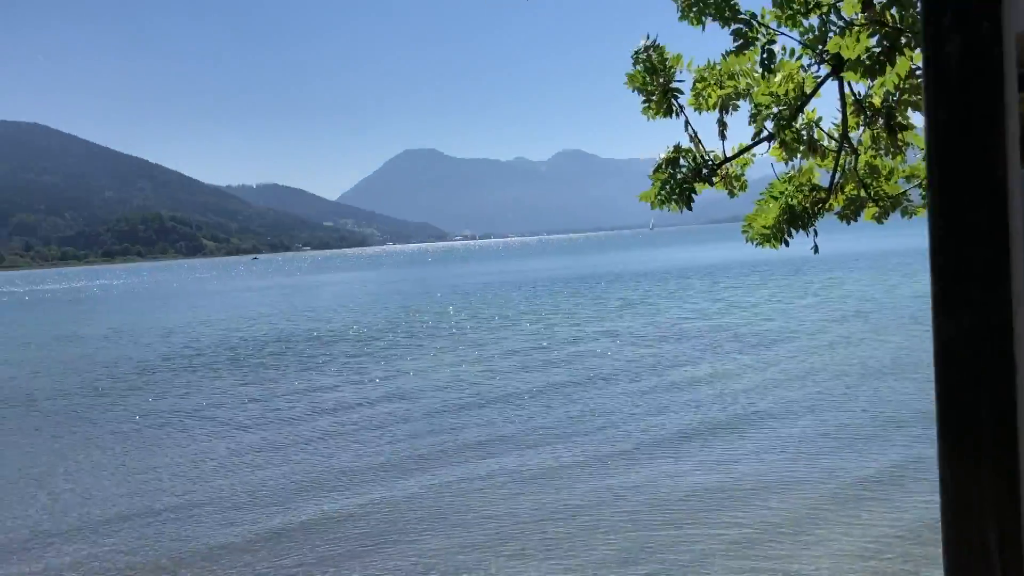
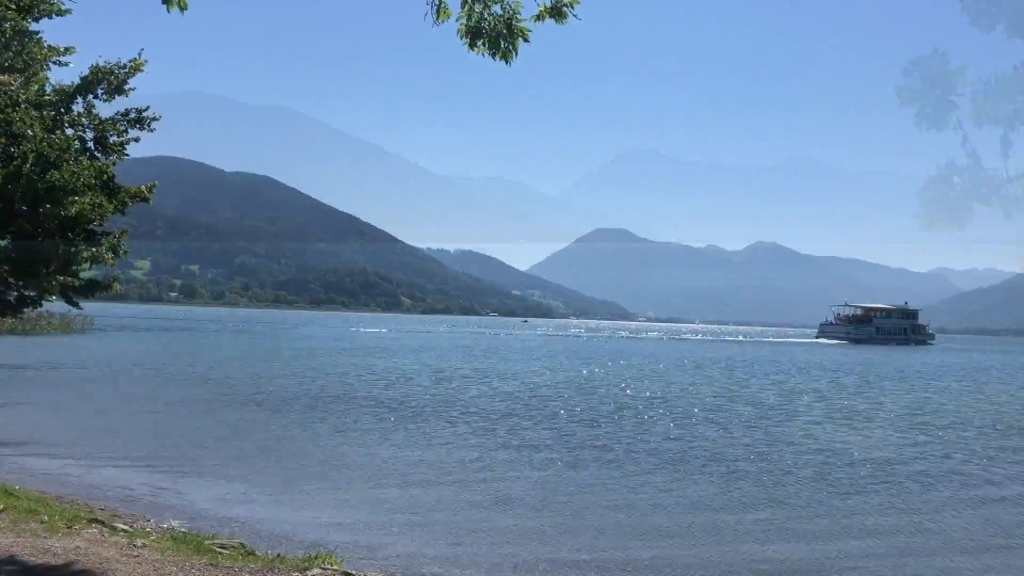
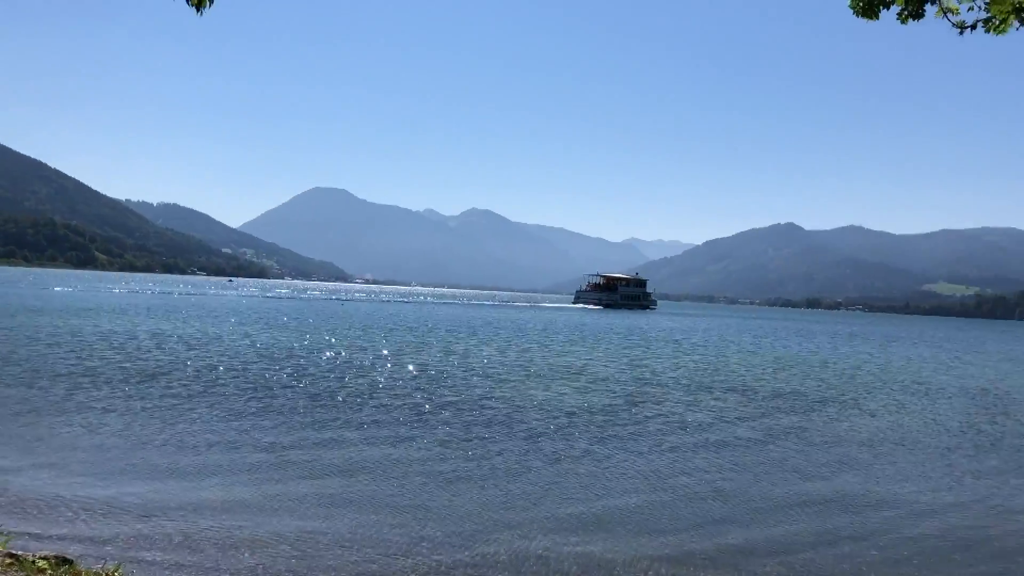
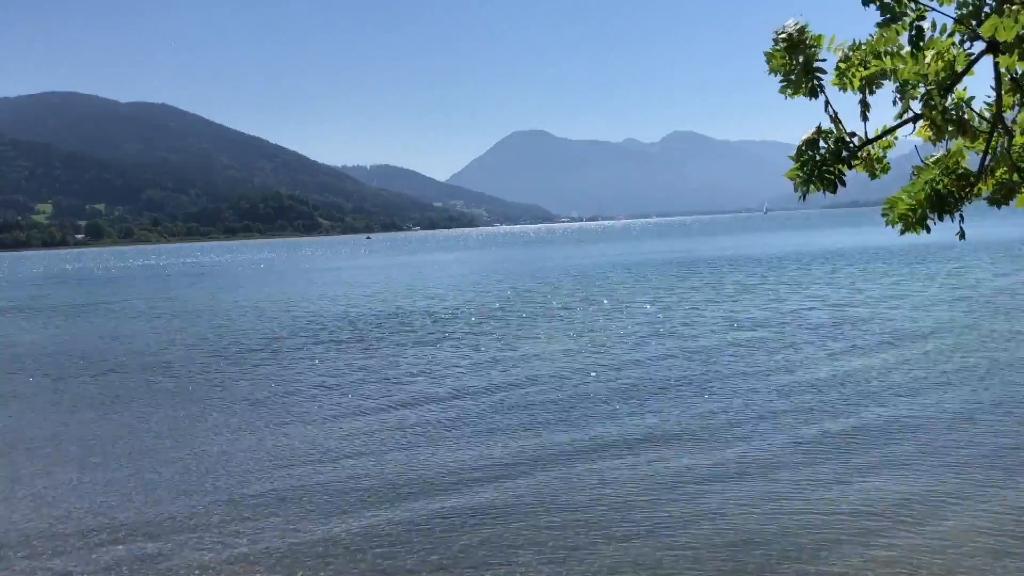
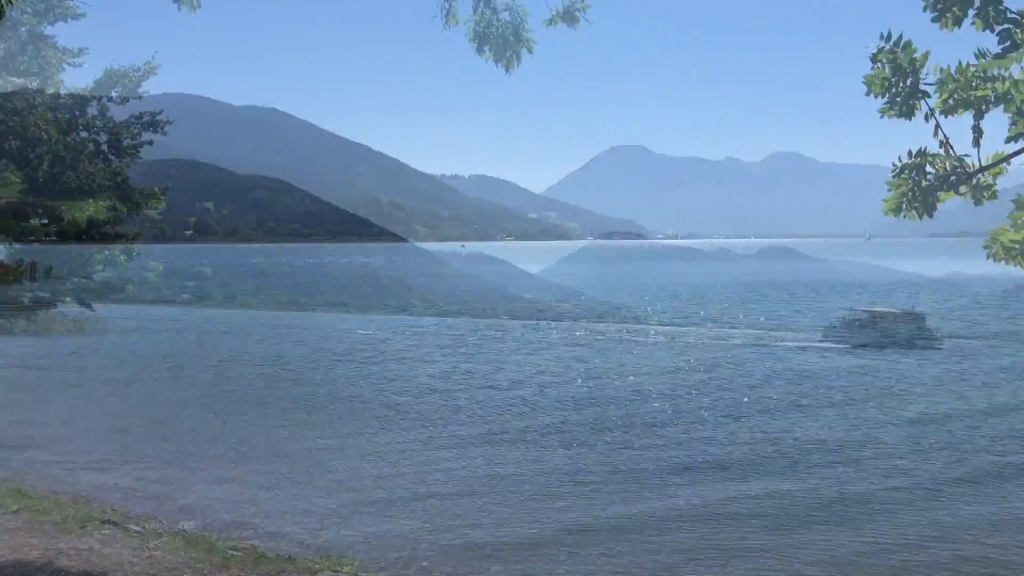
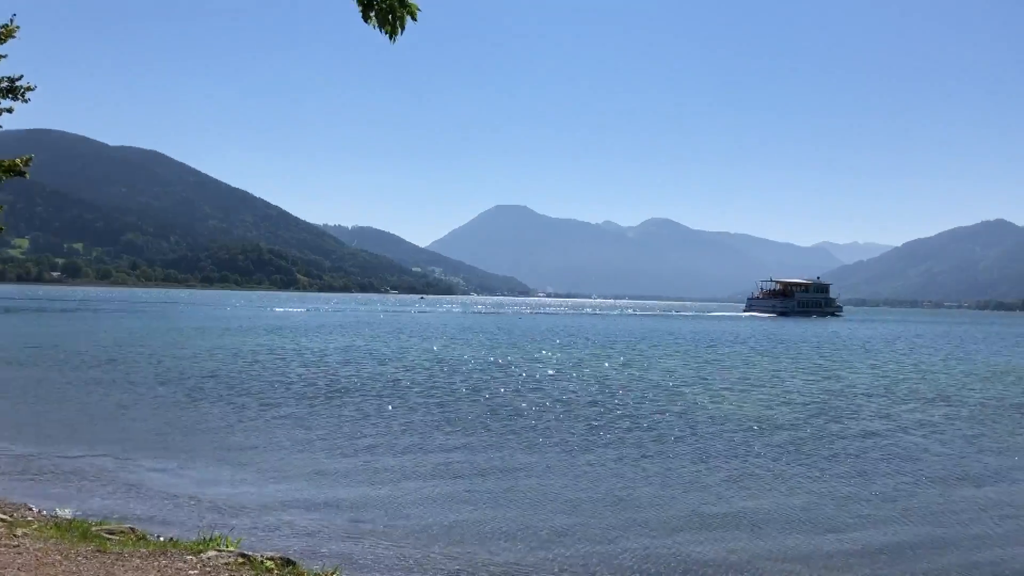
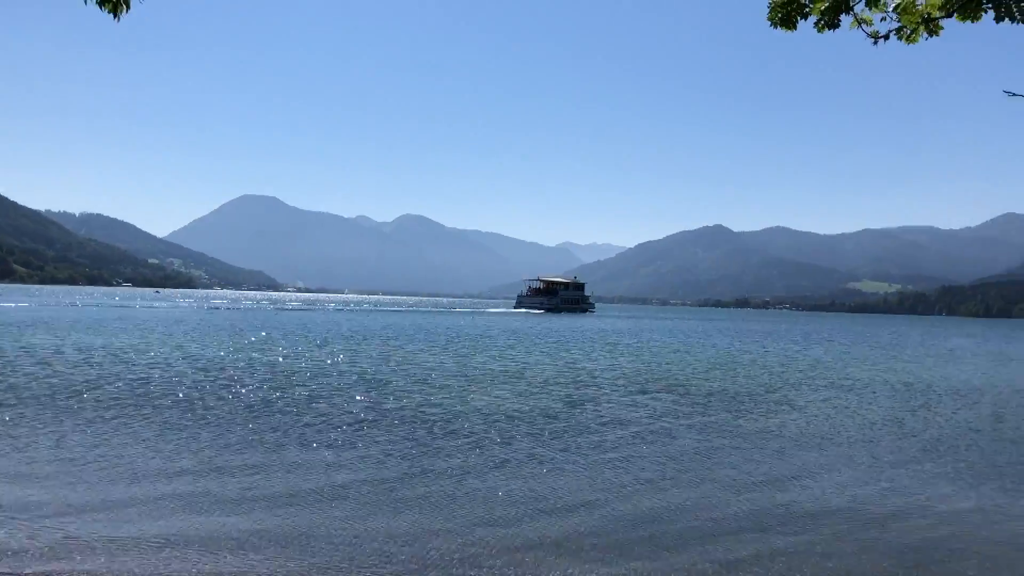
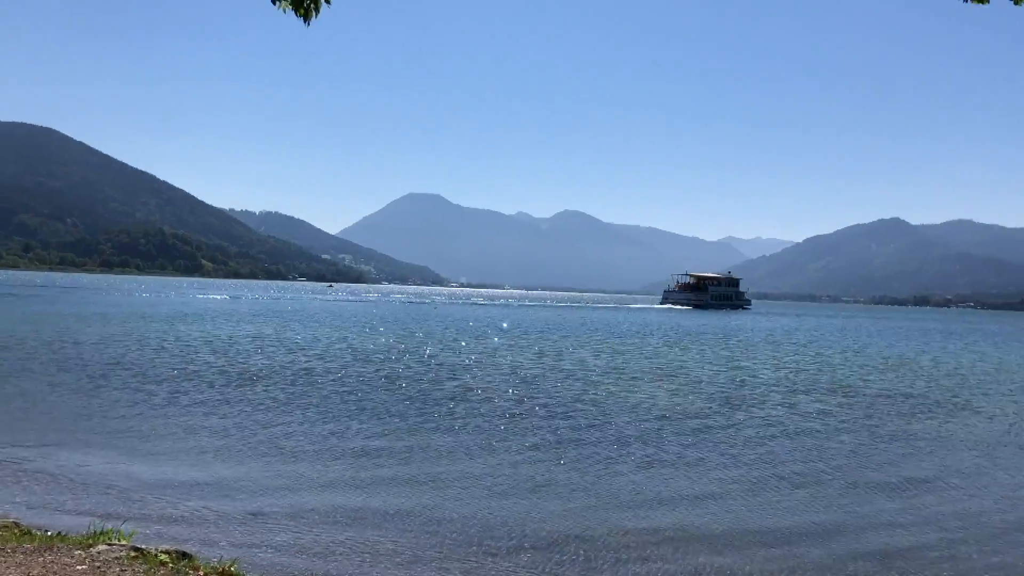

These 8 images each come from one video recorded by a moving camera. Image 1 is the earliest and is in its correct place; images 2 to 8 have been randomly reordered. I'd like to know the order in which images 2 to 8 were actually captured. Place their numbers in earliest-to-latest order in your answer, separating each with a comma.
4, 5, 2, 6, 8, 3, 7
